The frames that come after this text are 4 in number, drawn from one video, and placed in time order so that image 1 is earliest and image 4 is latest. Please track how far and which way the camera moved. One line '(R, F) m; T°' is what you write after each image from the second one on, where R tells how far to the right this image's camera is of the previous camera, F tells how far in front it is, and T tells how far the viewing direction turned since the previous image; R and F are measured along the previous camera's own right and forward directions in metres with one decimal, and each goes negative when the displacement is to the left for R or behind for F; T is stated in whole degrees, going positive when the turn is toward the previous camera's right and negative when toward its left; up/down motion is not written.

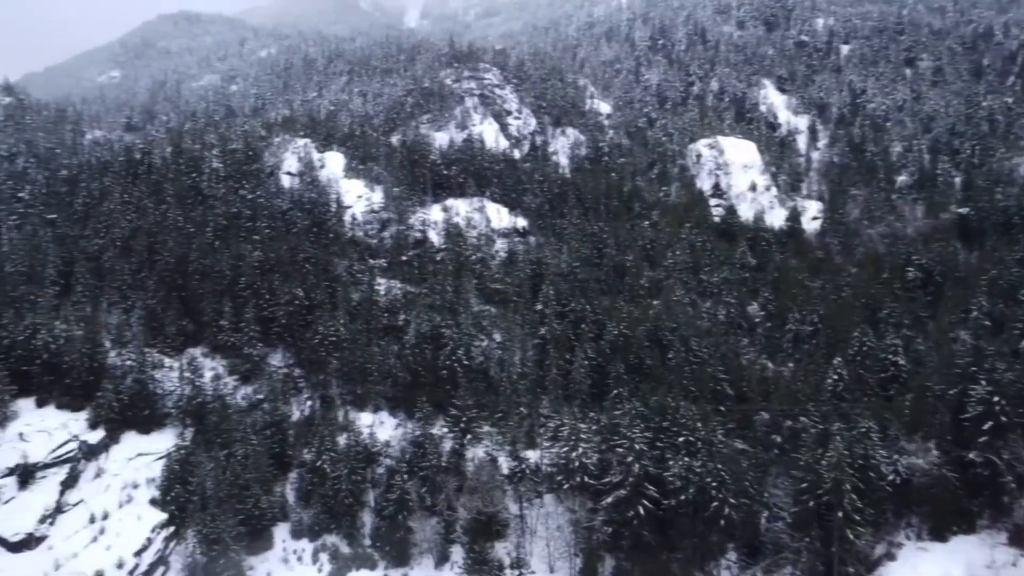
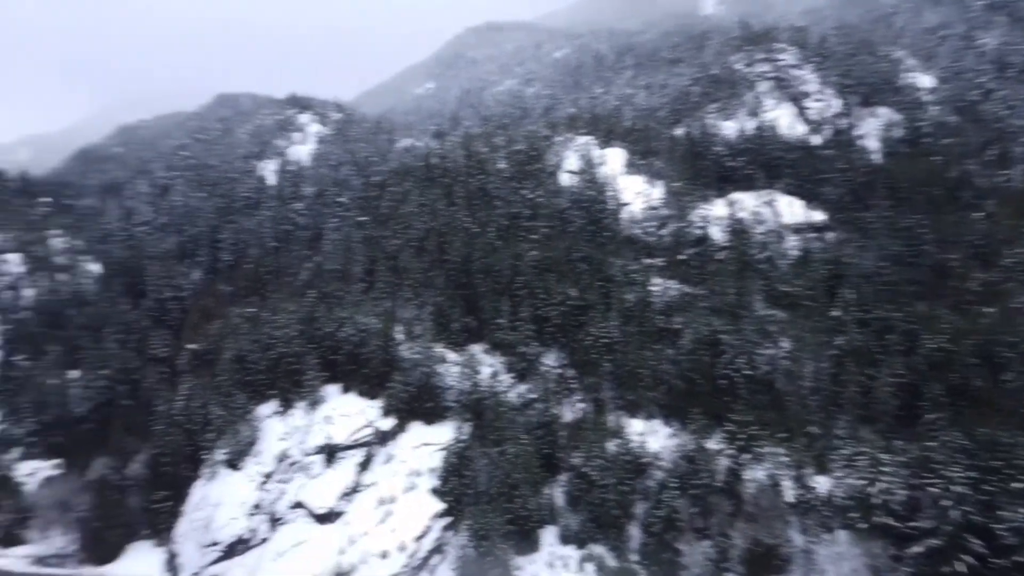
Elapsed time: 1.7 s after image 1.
(+0.6, +1.9) m; -21°
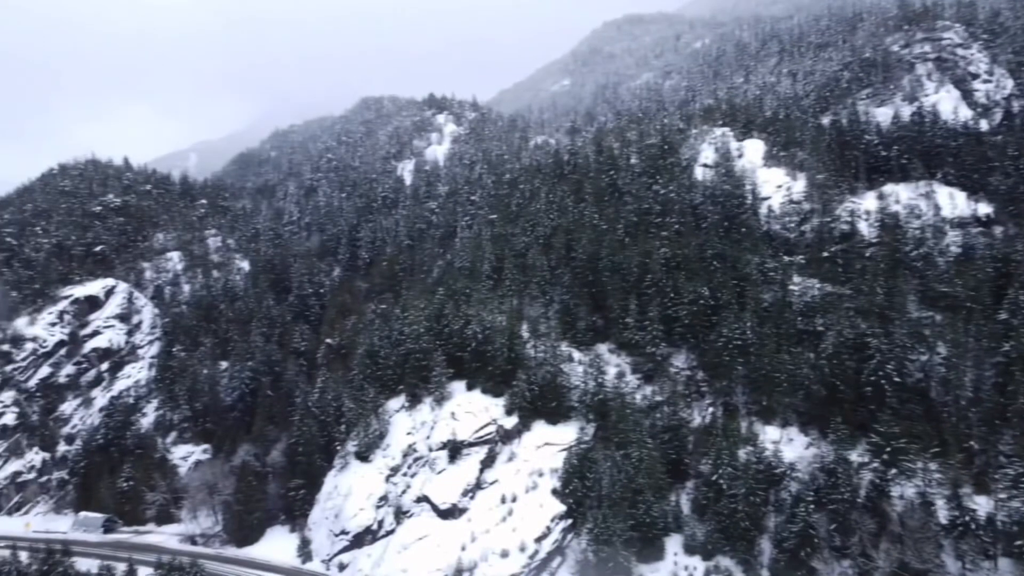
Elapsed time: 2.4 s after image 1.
(+0.6, +0.7) m; -10°
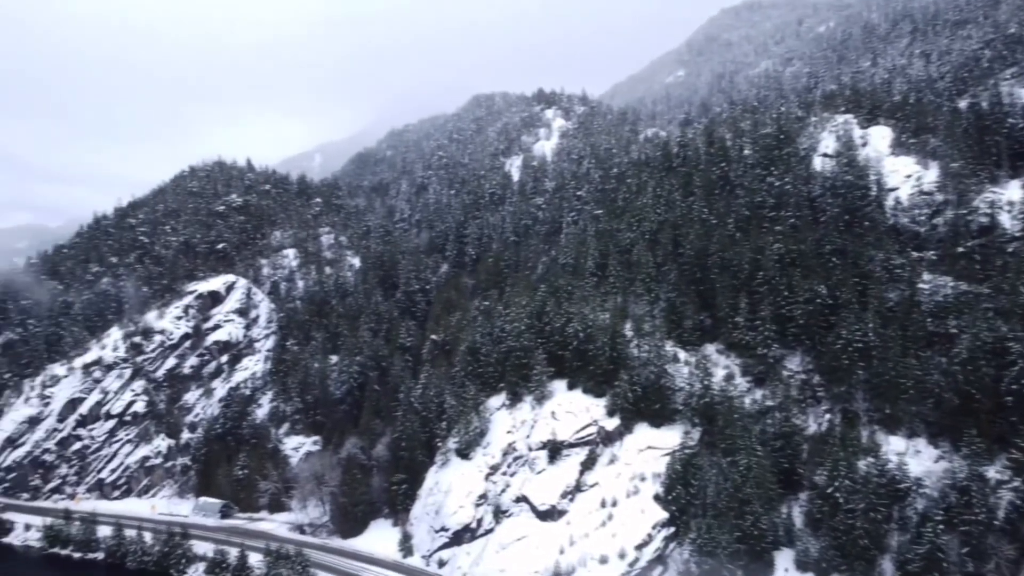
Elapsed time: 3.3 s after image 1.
(+0.5, +0.8) m; -8°
